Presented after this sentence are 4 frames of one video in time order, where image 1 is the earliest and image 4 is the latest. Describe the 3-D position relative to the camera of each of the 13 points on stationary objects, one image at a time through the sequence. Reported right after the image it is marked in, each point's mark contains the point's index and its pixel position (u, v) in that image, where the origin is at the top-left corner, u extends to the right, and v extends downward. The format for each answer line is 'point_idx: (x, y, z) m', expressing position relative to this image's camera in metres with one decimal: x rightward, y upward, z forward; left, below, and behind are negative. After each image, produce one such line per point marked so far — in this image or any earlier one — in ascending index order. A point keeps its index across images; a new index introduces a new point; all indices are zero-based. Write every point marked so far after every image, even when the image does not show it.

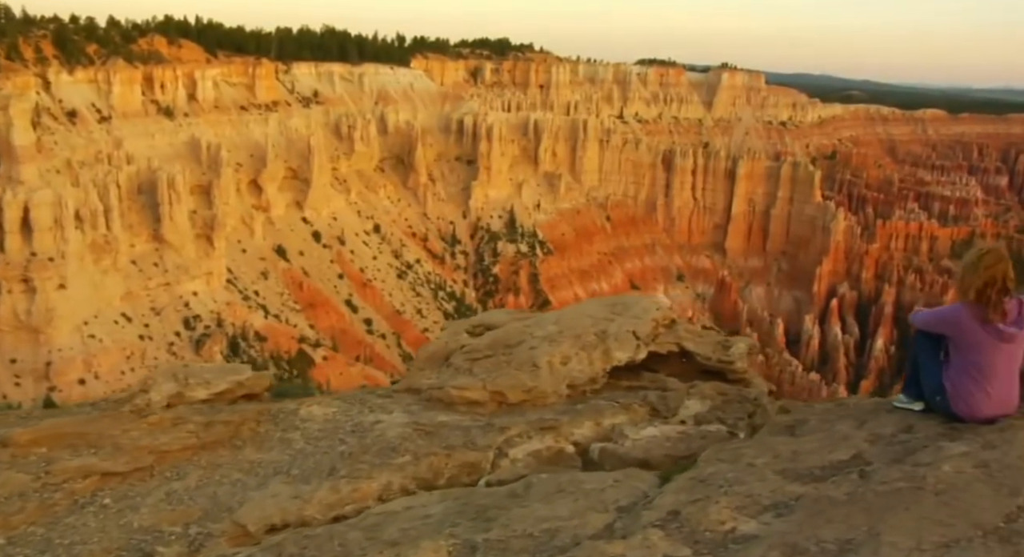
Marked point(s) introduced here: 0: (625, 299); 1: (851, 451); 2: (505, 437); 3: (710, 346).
0: (+1.3, -0.3, +8.6) m
1: (+2.2, -1.1, +5.0) m
2: (-0.1, -1.3, +6.4) m
3: (+2.2, -0.8, +8.5) m
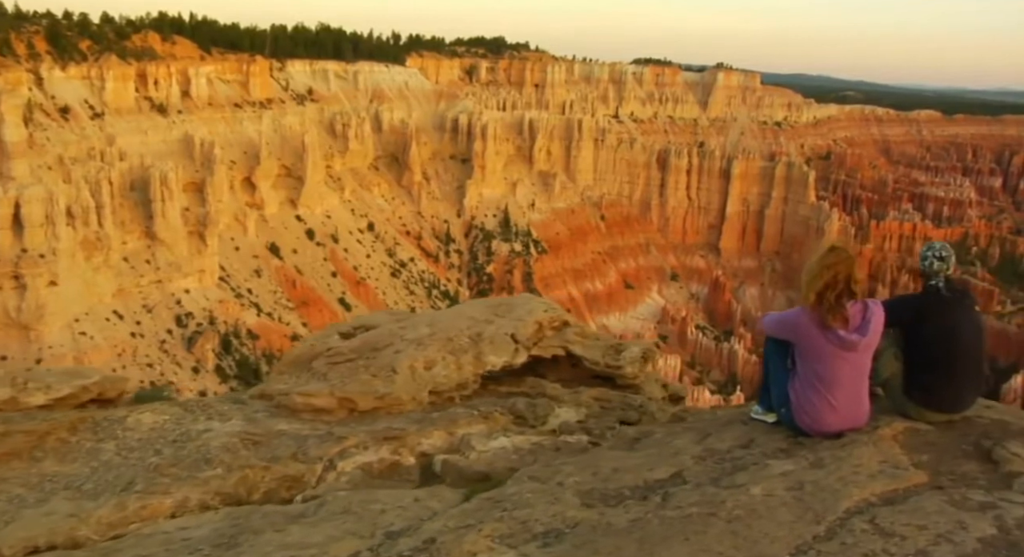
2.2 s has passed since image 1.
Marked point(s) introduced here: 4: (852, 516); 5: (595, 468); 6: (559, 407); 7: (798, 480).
0: (0.0, -0.2, +8.2) m
1: (+0.9, -1.1, +4.5) m
2: (-1.3, -1.3, +5.9) m
3: (+0.9, -0.8, +8.0) m
4: (+1.7, -1.2, +3.8) m
5: (+0.5, -1.2, +4.7) m
6: (+0.4, -1.2, +7.0) m
7: (+1.6, -1.1, +4.1) m
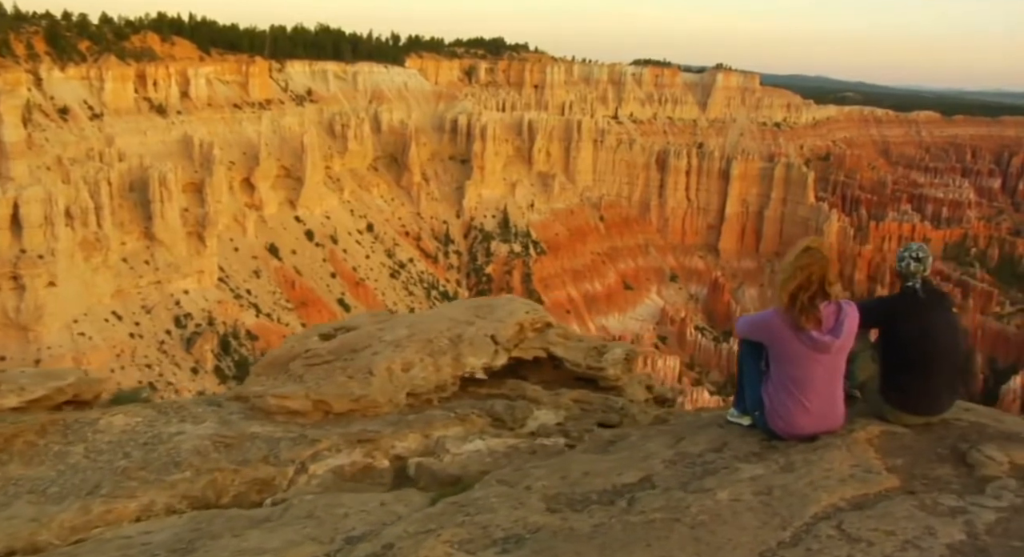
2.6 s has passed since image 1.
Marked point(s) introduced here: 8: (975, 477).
0: (-0.2, -0.3, +8.1) m
1: (+0.8, -1.1, +4.5) m
2: (-1.5, -1.3, +5.8) m
3: (+0.7, -0.8, +8.0) m
4: (+1.5, -1.2, +3.7) m
5: (+0.3, -1.2, +4.7) m
6: (+0.2, -1.2, +6.9) m
7: (+1.4, -1.1, +4.1) m
8: (+2.7, -1.2, +4.4) m
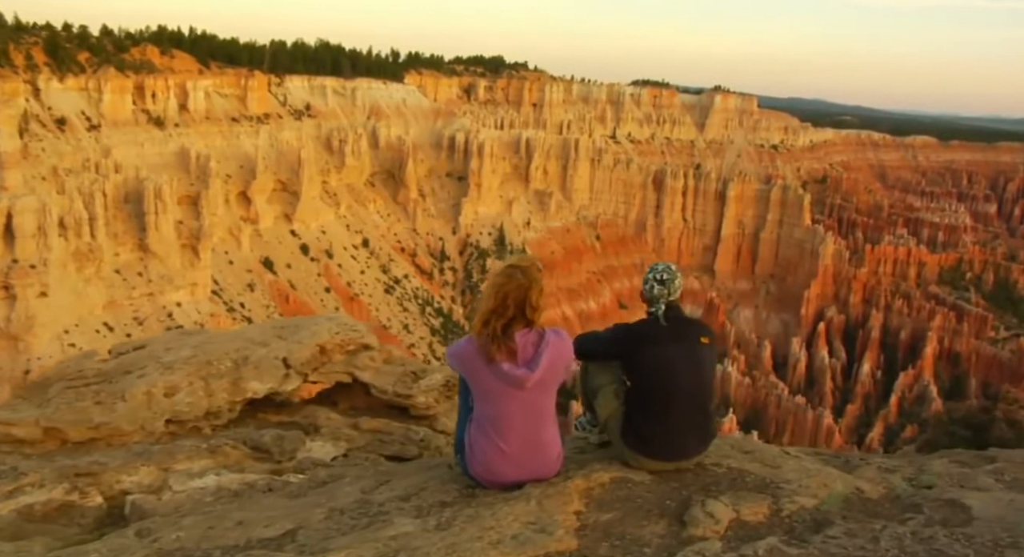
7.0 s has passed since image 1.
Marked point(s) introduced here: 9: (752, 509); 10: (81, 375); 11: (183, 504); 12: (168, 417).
0: (-2.0, -0.4, +7.5) m
1: (-1.1, -1.2, +3.8) m
2: (-3.4, -1.4, +5.2) m
3: (-1.1, -0.9, +7.3) m
4: (-0.4, -1.3, +3.1) m
5: (-1.5, -1.3, +4.0) m
6: (-1.6, -1.3, +6.3) m
7: (-0.5, -1.2, +3.4) m
8: (+0.8, -1.3, +3.8) m
9: (+1.3, -1.2, +4.1) m
10: (-3.7, -0.8, +6.6) m
11: (-2.2, -1.5, +4.9) m
12: (-2.8, -1.1, +6.1) m
